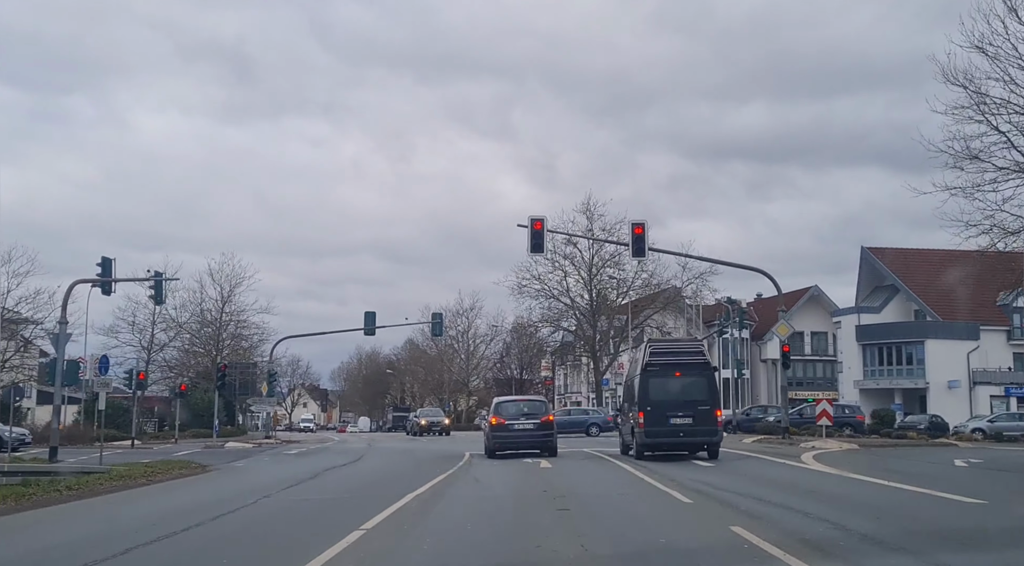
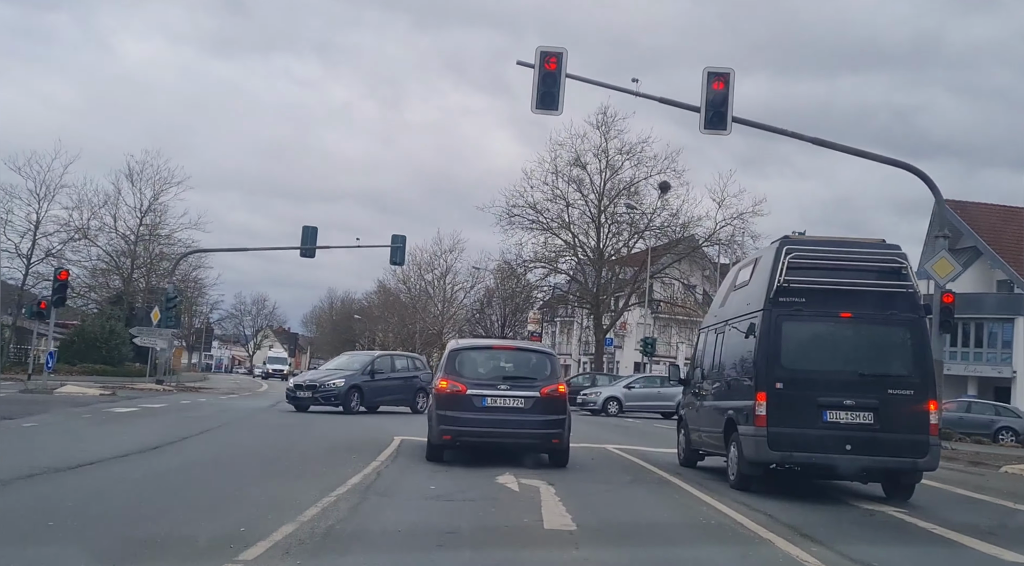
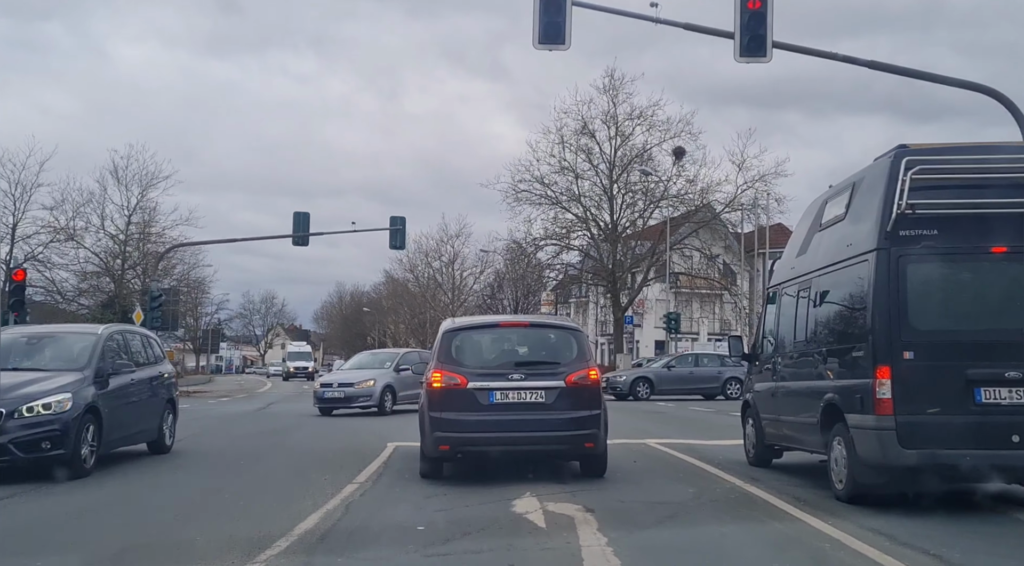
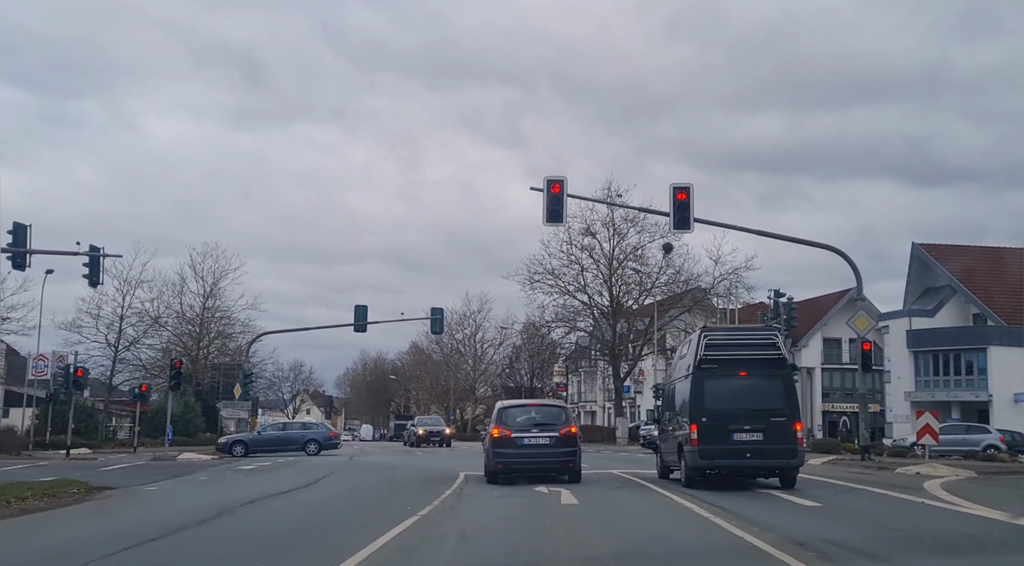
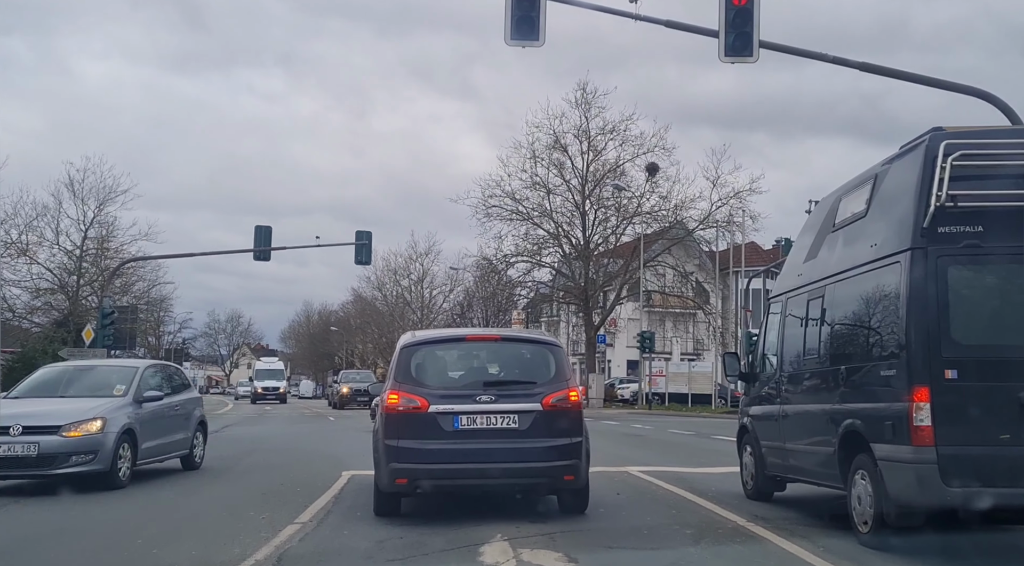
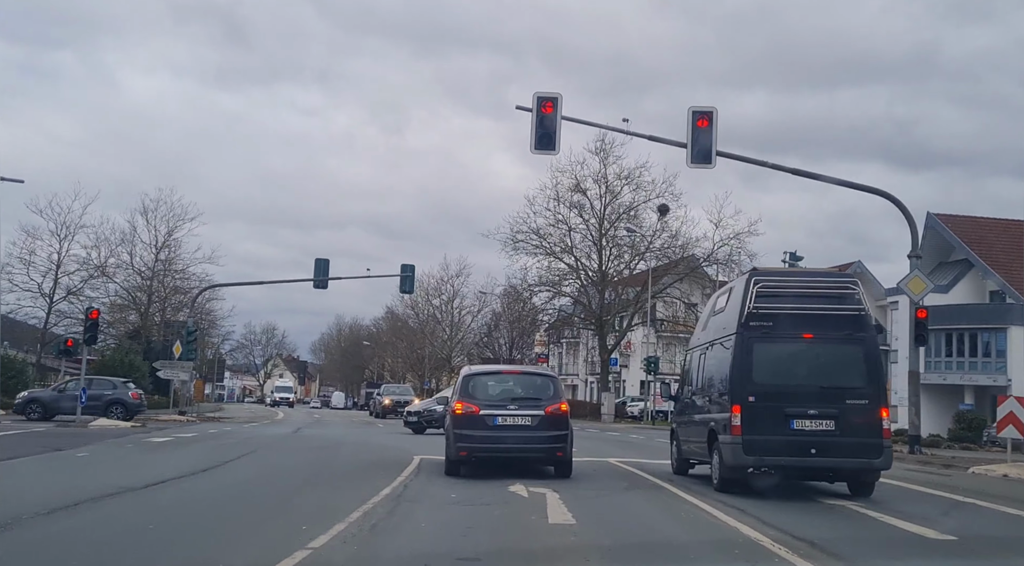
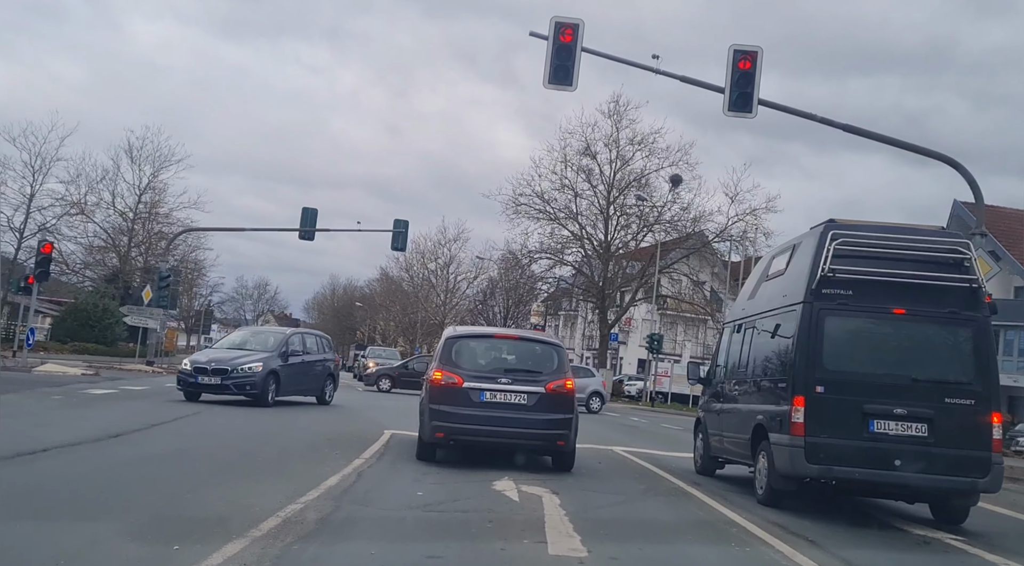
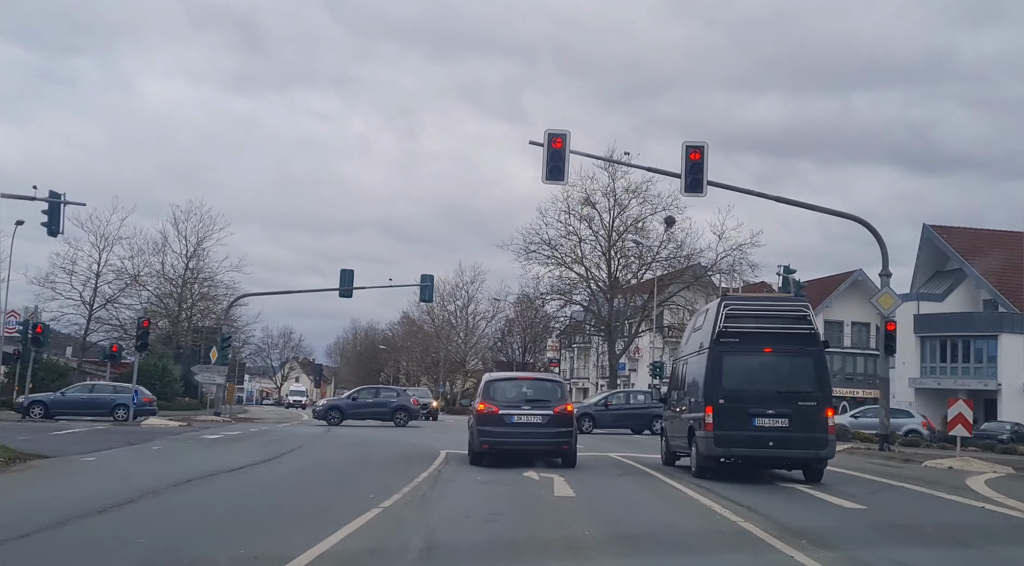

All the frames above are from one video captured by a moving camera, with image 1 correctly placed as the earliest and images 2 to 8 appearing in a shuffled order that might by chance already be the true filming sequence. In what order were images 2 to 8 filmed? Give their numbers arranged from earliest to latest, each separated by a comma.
4, 8, 6, 2, 7, 3, 5
